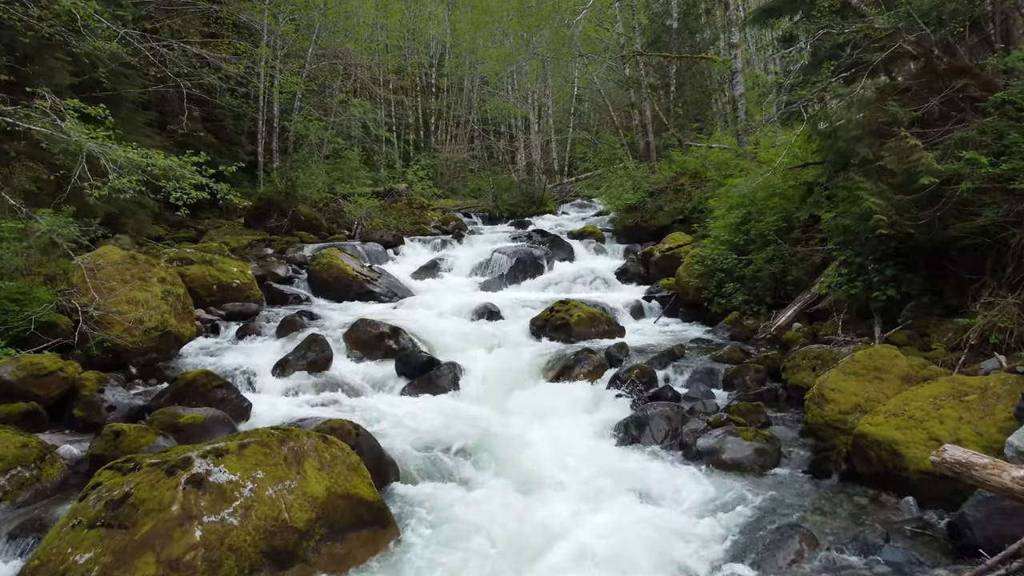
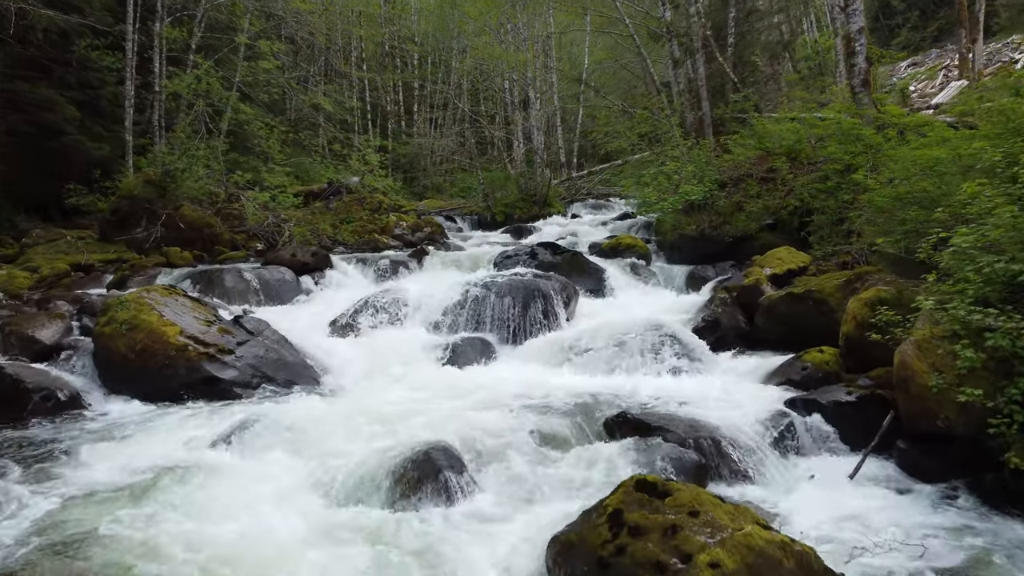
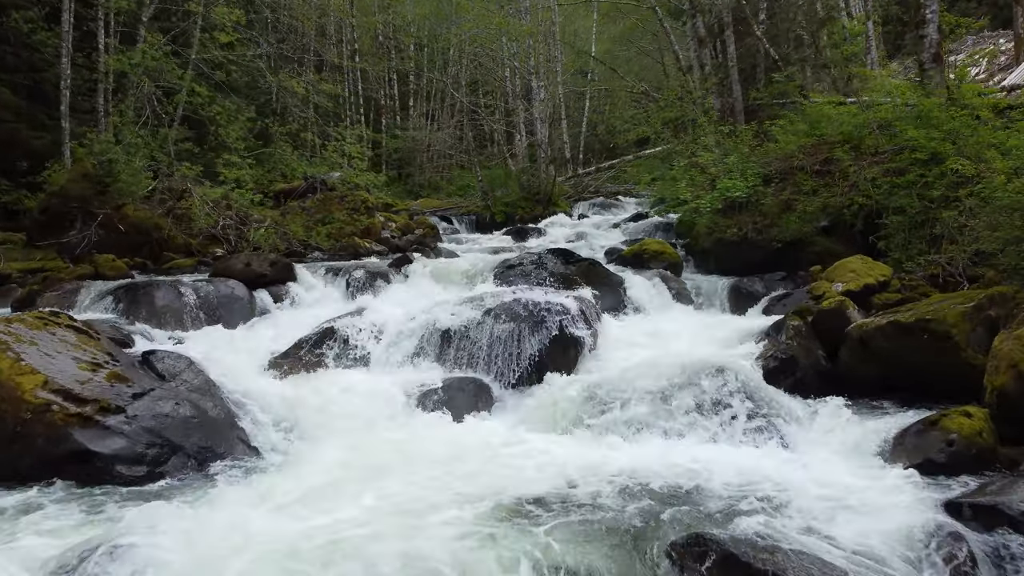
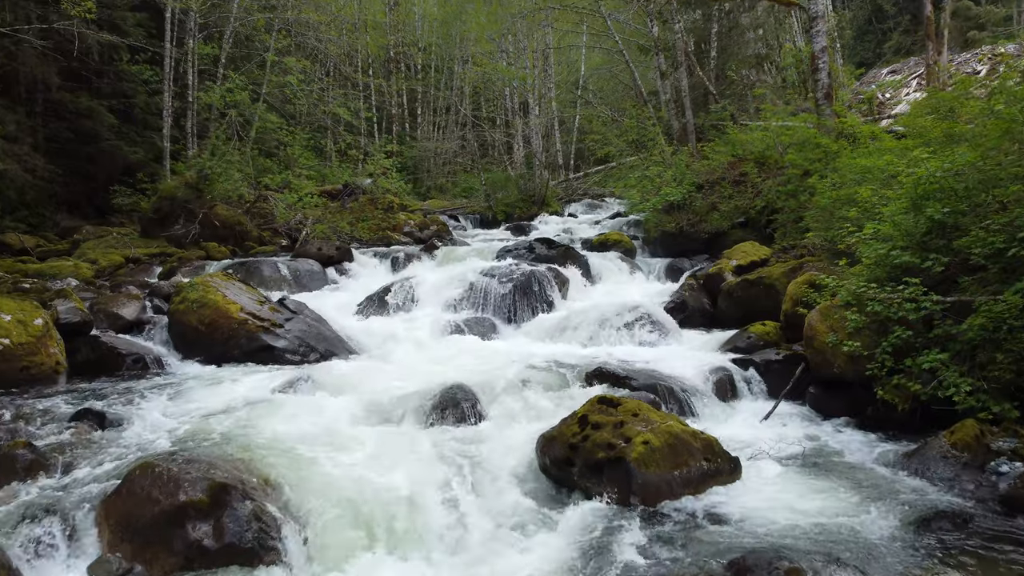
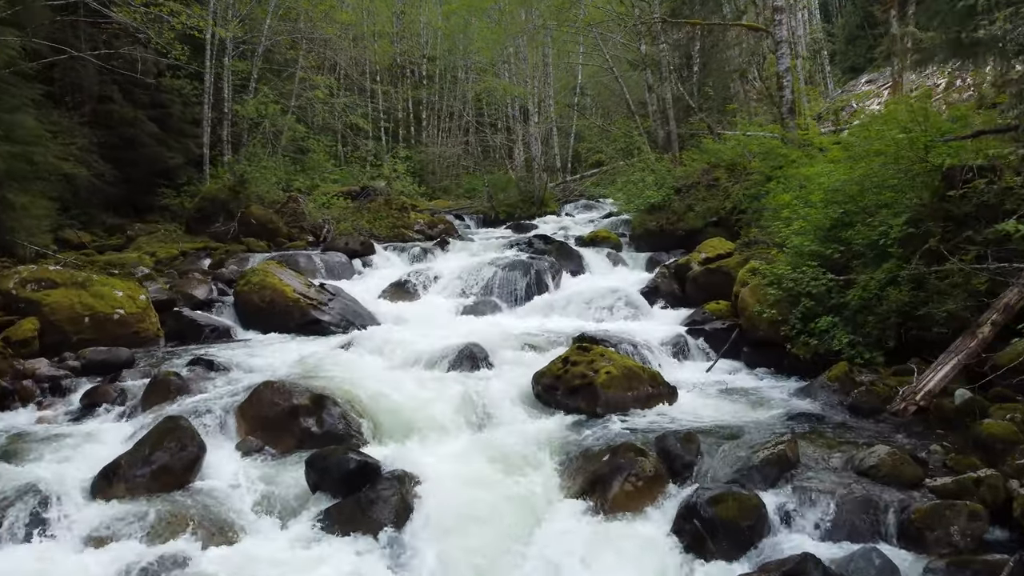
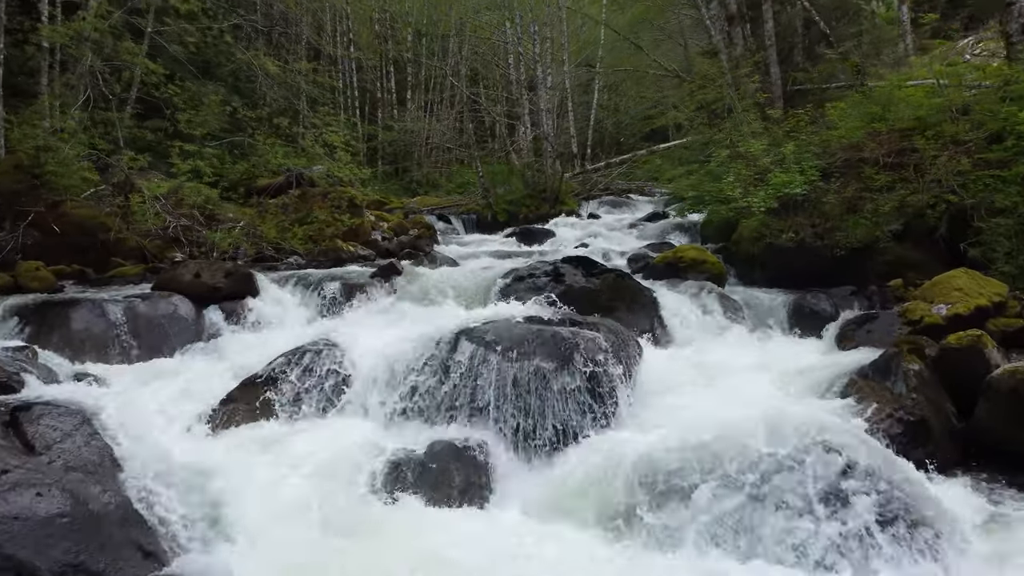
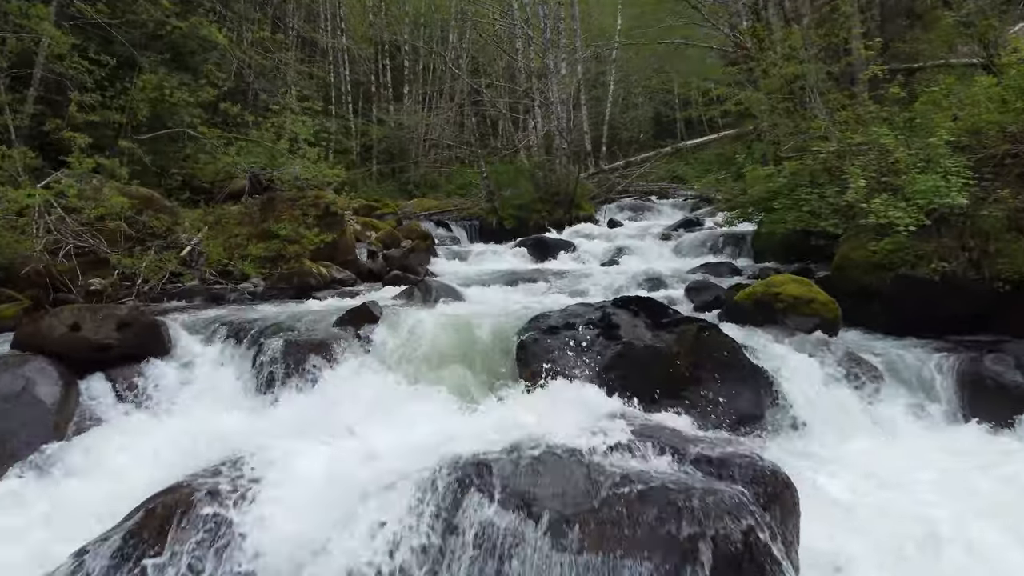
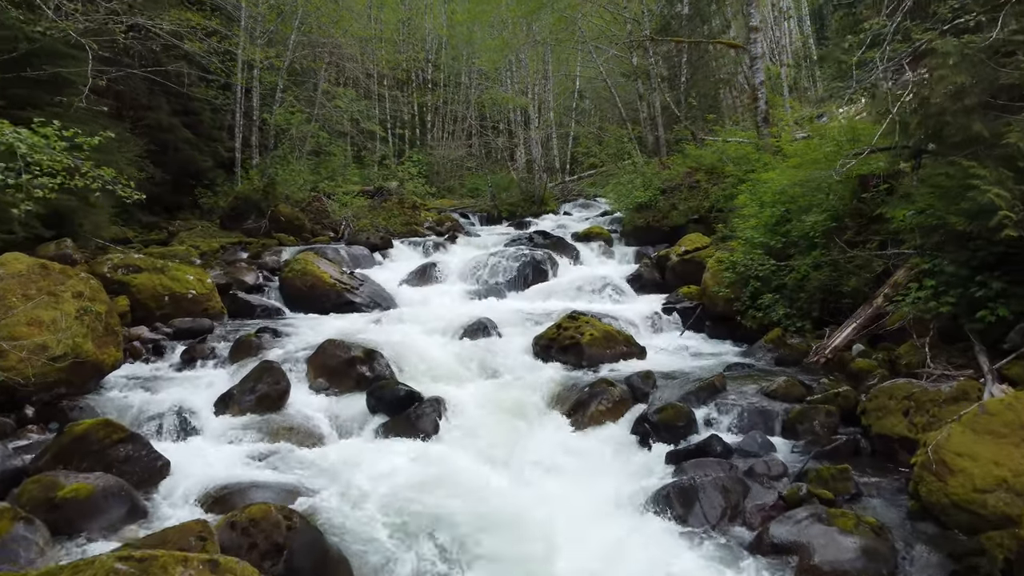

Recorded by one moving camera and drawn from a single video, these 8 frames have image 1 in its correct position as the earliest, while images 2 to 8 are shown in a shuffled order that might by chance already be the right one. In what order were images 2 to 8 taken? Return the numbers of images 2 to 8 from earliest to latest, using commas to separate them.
8, 5, 4, 2, 3, 6, 7
